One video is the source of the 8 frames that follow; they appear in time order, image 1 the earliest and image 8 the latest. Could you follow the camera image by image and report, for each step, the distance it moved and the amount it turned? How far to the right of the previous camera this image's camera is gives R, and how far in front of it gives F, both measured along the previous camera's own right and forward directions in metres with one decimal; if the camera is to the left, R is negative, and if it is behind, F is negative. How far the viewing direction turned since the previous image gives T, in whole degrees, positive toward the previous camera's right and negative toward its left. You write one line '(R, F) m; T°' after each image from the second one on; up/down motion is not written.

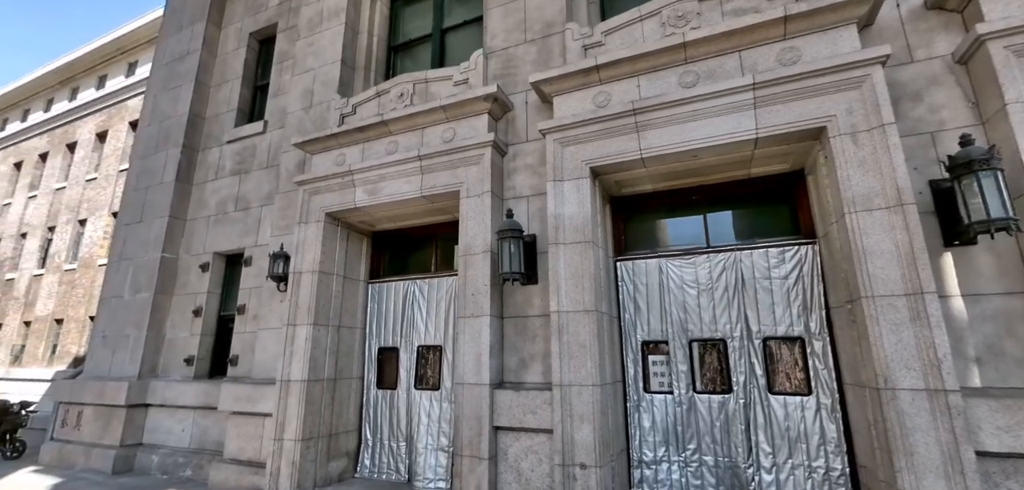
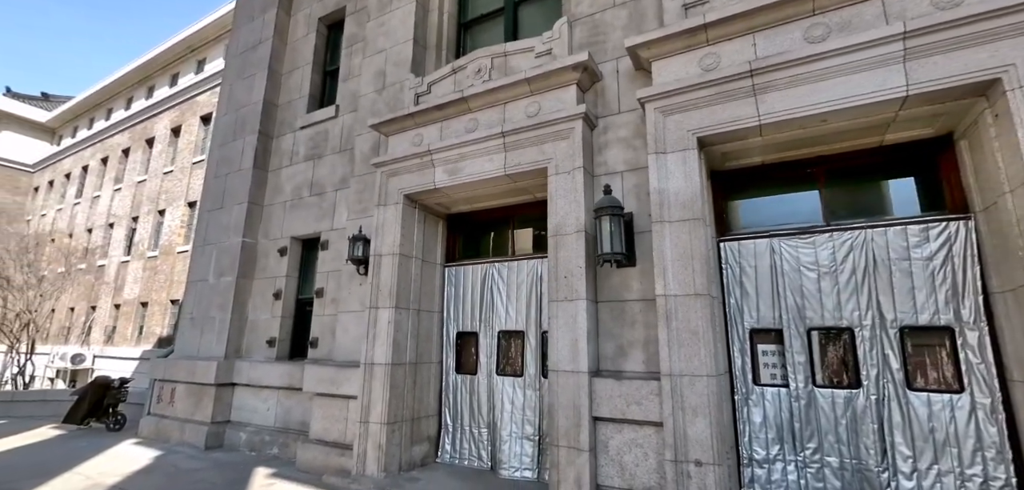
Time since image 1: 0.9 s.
(-0.5, +0.3) m; -6°
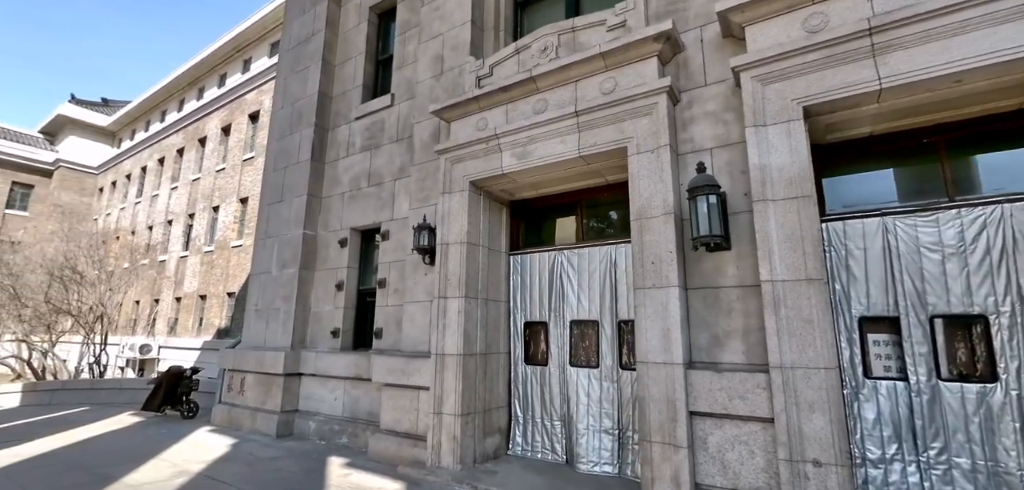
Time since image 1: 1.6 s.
(-0.5, +0.2) m; -4°
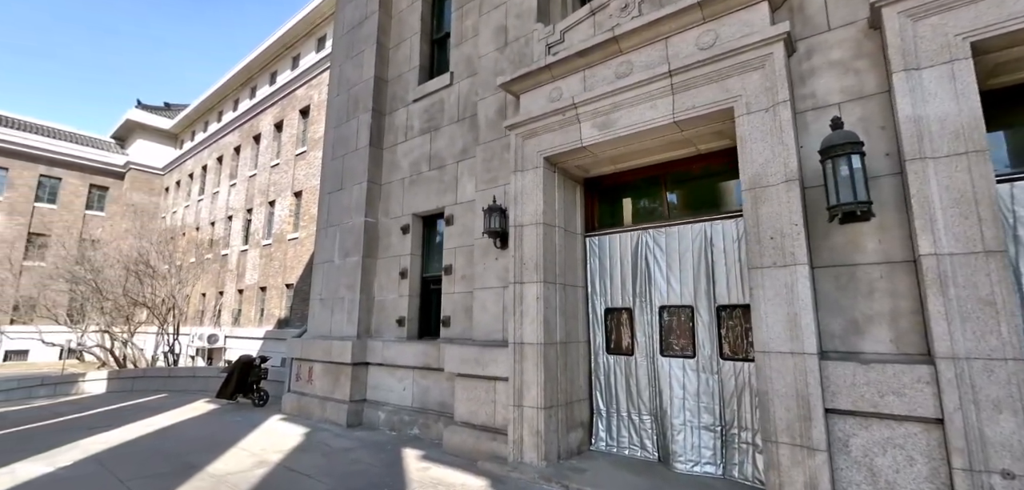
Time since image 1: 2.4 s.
(-0.5, +0.4) m; -5°
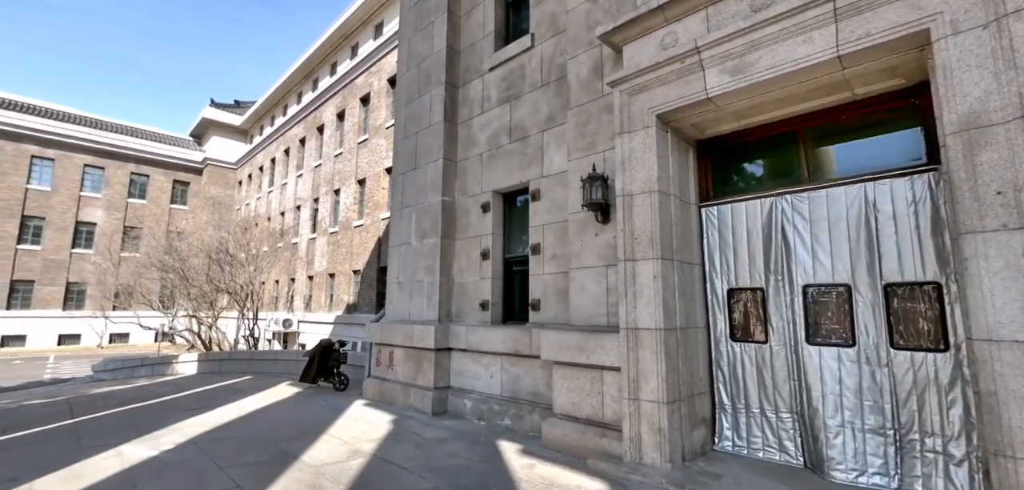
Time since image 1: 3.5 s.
(-0.6, +0.6) m; -6°
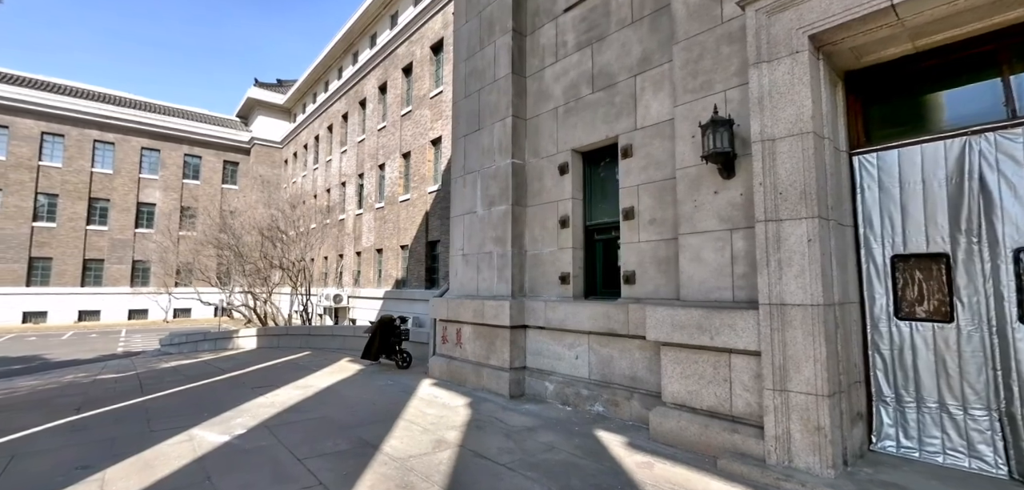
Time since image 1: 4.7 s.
(-0.7, +0.8) m; -4°
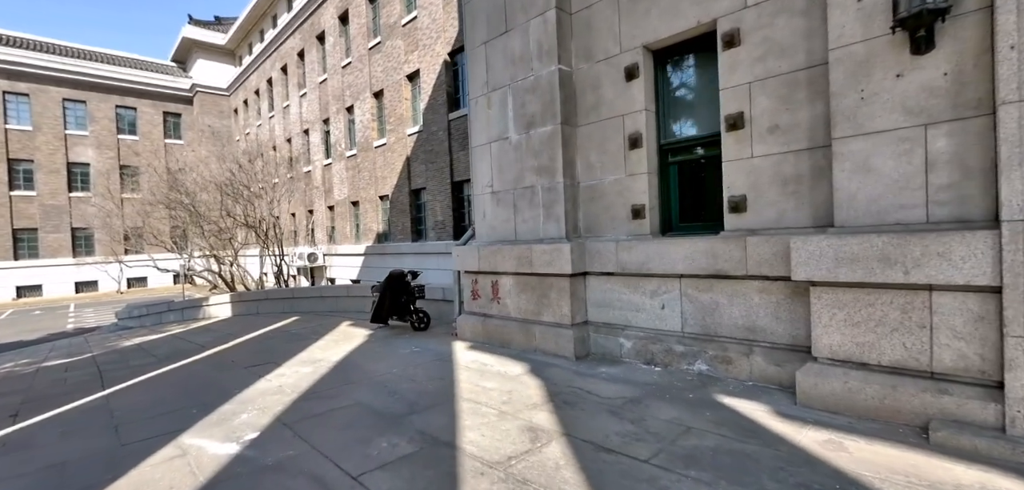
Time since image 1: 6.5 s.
(-1.1, +1.5) m; +4°
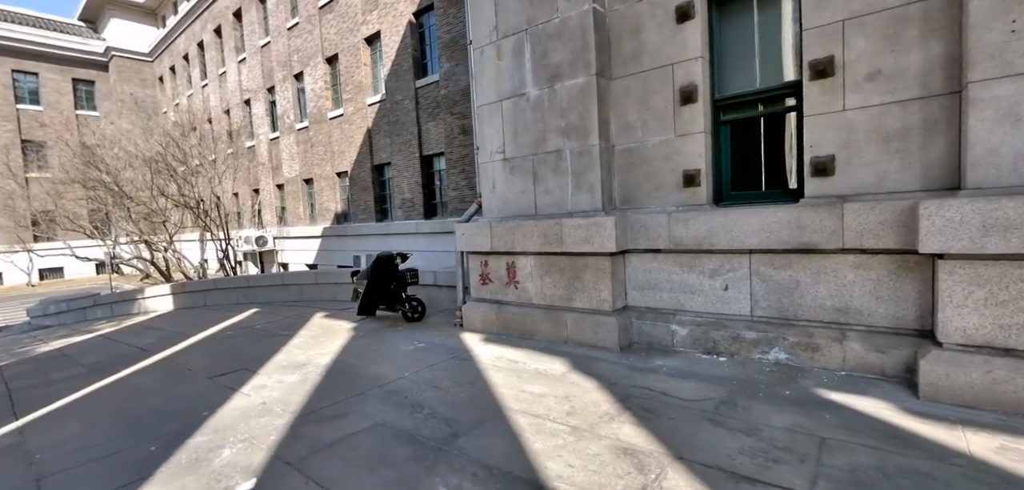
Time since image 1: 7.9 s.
(-0.8, +1.0) m; +6°
